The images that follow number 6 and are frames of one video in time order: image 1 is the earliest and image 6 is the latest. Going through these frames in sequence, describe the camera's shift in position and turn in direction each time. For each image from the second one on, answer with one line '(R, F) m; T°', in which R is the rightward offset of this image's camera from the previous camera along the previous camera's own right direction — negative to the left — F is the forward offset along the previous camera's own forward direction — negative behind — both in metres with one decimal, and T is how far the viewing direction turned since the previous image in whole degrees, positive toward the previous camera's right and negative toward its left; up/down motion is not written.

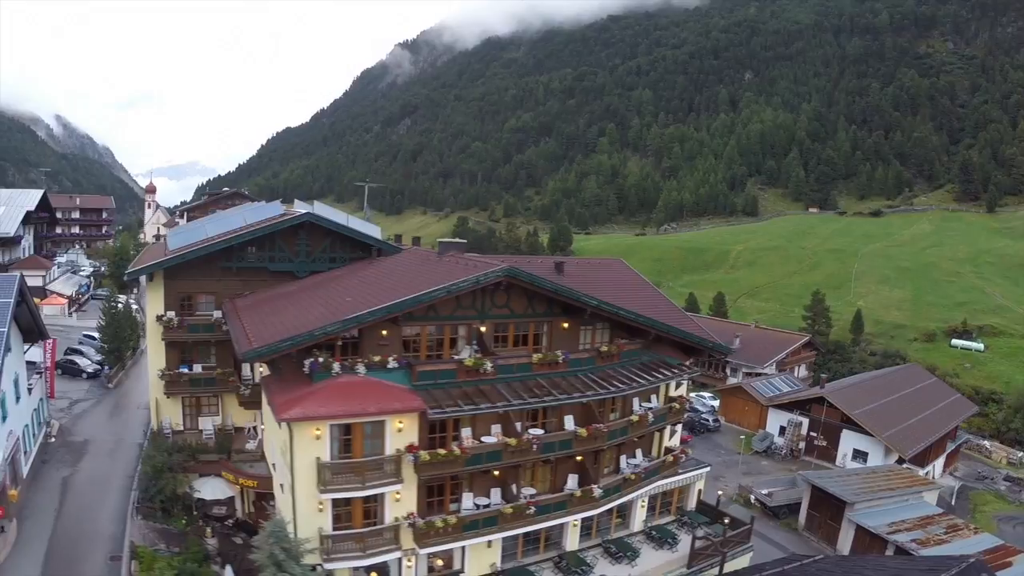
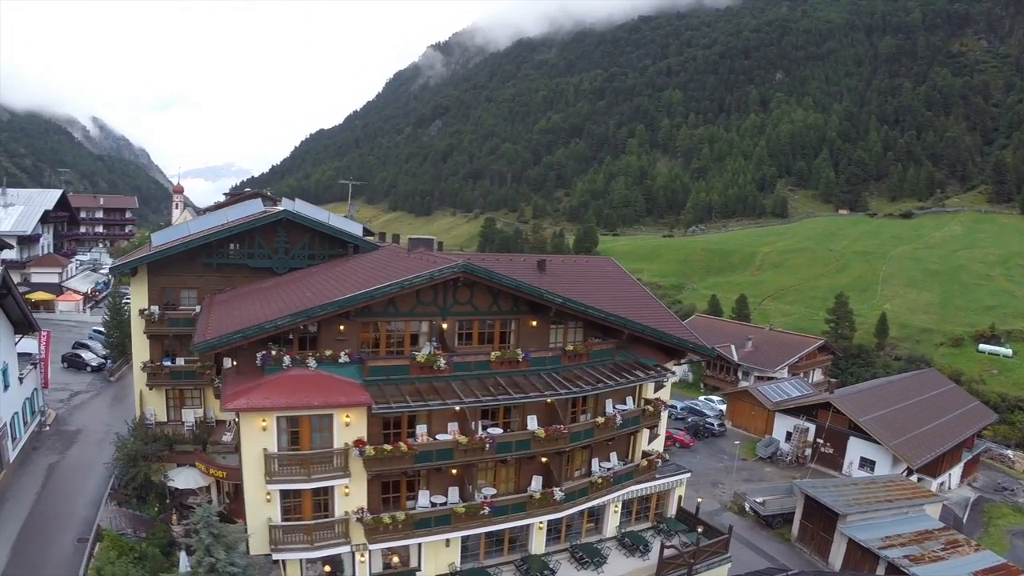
(+2.0, +0.4) m; -2°
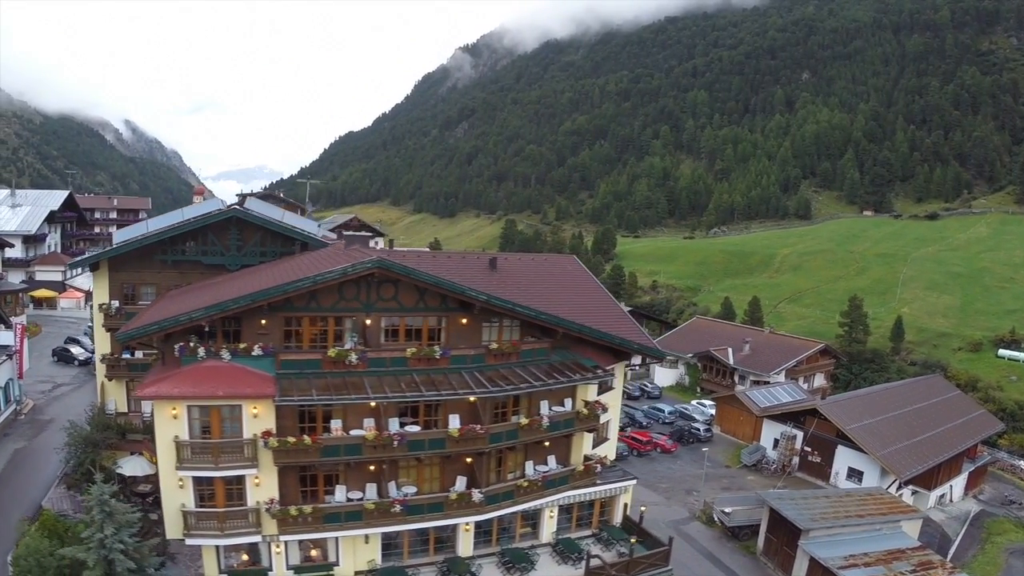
(+3.2, +0.1) m; -2°
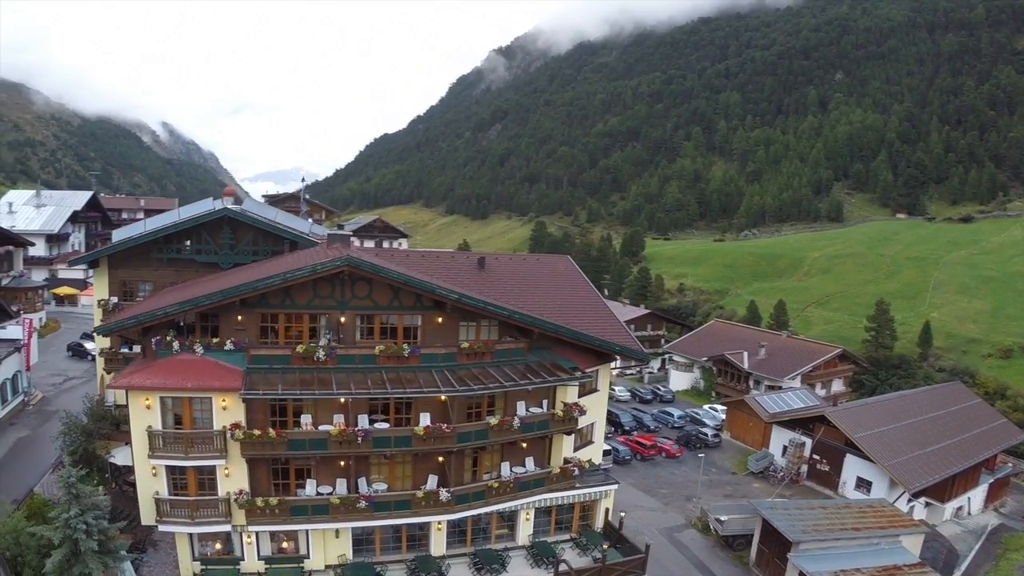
(+1.7, +0.1) m; -2°
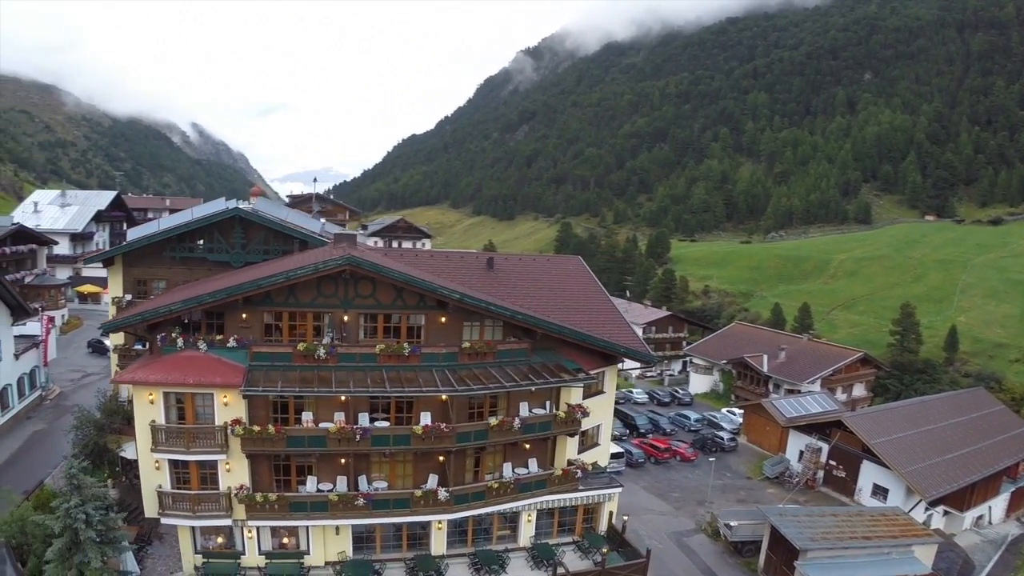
(+0.6, +0.1) m; -2°
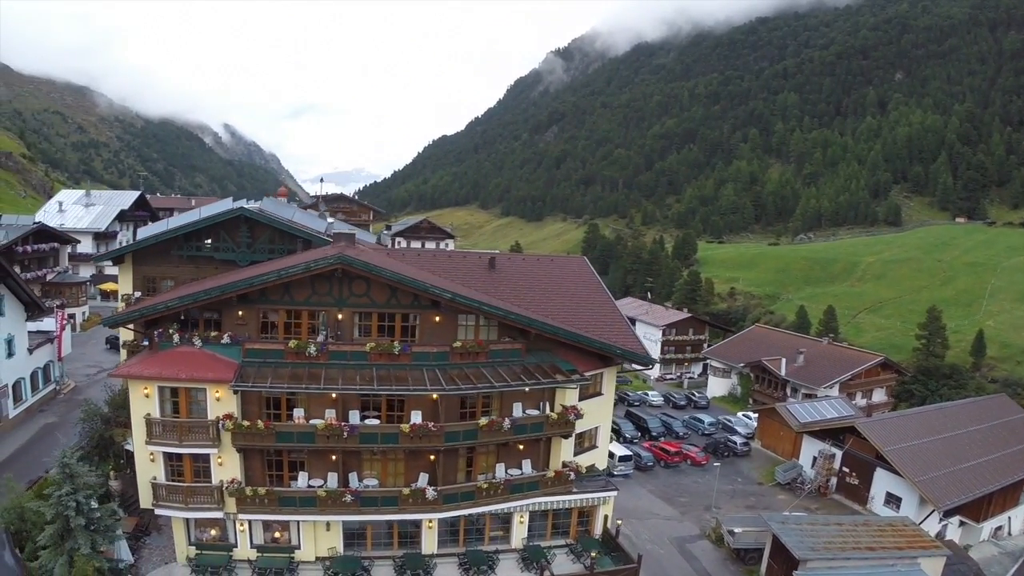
(+1.0, +0.1) m; -2°
